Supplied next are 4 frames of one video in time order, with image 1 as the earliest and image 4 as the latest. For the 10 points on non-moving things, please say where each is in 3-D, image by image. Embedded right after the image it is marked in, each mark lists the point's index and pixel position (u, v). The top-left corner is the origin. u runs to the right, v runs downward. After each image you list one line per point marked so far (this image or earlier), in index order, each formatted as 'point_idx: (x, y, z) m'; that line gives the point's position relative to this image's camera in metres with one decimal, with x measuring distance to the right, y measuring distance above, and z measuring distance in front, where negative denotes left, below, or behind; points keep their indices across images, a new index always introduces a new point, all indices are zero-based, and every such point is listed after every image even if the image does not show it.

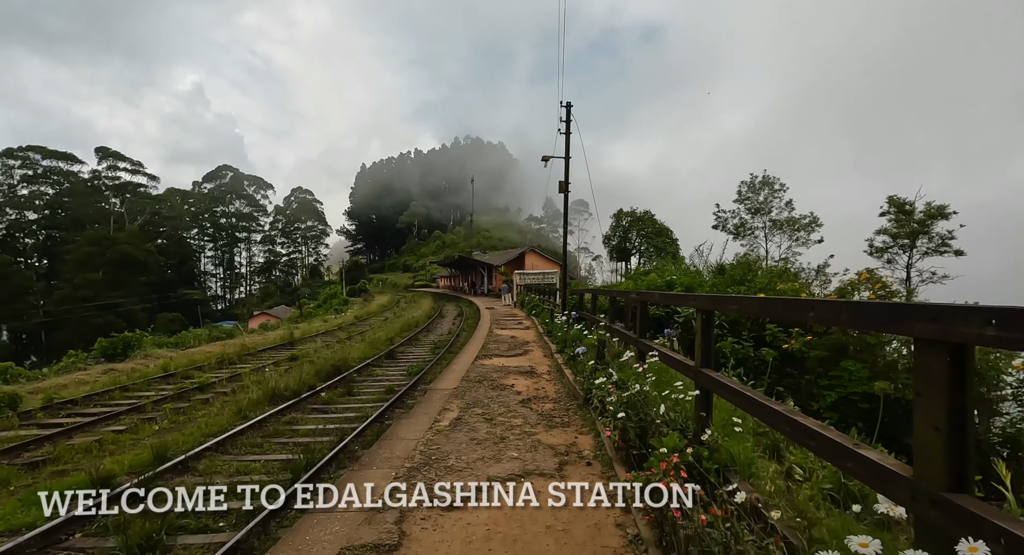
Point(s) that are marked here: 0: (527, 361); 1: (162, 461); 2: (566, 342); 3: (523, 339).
0: (+0.3, -1.5, +8.1) m
1: (-3.3, -1.7, +4.4) m
2: (+1.0, -1.1, +8.0) m
3: (+0.3, -1.5, +11.3) m
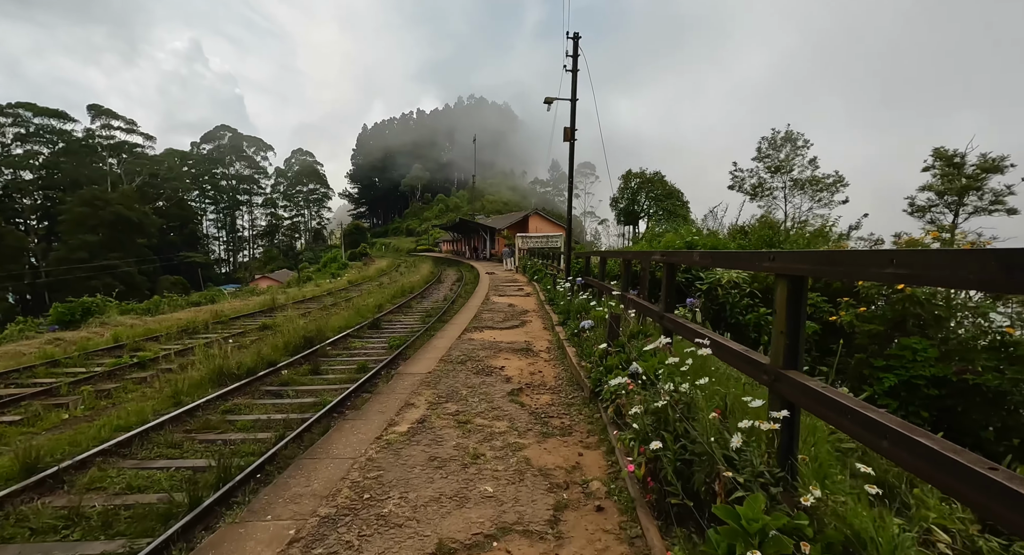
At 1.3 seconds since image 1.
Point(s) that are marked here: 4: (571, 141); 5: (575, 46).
0: (+0.2, -0.9, +6.9) m
1: (-3.4, -1.4, +3.3) m
2: (+0.9, -0.5, +6.9) m
3: (+0.2, -0.7, +10.2) m
4: (+1.3, +2.9, +9.8) m
5: (+1.4, +5.0, +10.0) m
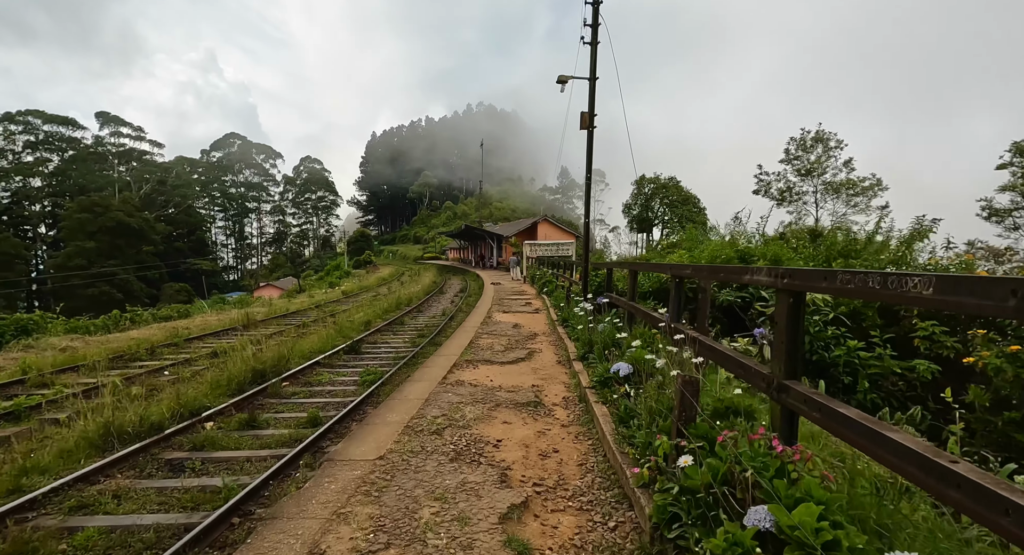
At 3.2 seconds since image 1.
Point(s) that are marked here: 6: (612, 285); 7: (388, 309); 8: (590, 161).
0: (+0.2, -1.1, +5.2) m
1: (-3.5, -1.5, +1.7) m
2: (+0.9, -0.8, +5.2) m
3: (+0.3, -0.9, +8.5) m
4: (+1.4, +2.6, +8.1) m
5: (+1.5, +4.7, +8.3) m
6: (+1.6, -0.1, +7.3) m
7: (-3.8, -1.0, +14.2) m
8: (+1.5, +2.3, +9.0) m
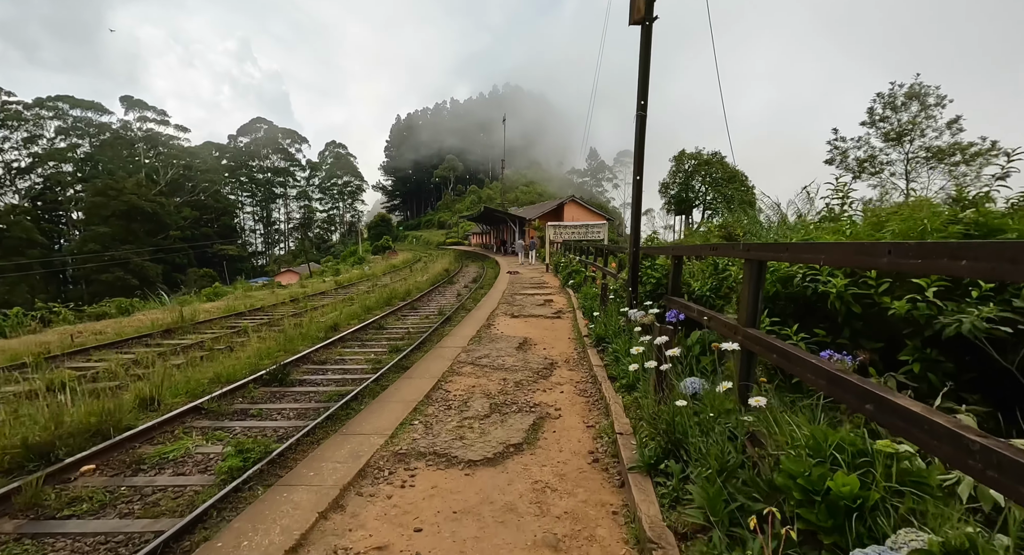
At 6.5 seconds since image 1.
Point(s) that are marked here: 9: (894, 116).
0: (+0.1, -1.1, +2.1) m
1: (-3.8, -1.7, -1.2) m
2: (+0.8, -0.8, +2.0) m
3: (+0.4, -0.9, +5.4) m
4: (+1.4, +2.7, +4.8) m
5: (+1.5, +4.8, +5.0) m
6: (+1.6, -0.1, +4.1) m
7: (-3.4, -0.7, +11.3) m
8: (+1.6, +2.4, +5.7) m
9: (+14.9, +6.3, +18.1) m
